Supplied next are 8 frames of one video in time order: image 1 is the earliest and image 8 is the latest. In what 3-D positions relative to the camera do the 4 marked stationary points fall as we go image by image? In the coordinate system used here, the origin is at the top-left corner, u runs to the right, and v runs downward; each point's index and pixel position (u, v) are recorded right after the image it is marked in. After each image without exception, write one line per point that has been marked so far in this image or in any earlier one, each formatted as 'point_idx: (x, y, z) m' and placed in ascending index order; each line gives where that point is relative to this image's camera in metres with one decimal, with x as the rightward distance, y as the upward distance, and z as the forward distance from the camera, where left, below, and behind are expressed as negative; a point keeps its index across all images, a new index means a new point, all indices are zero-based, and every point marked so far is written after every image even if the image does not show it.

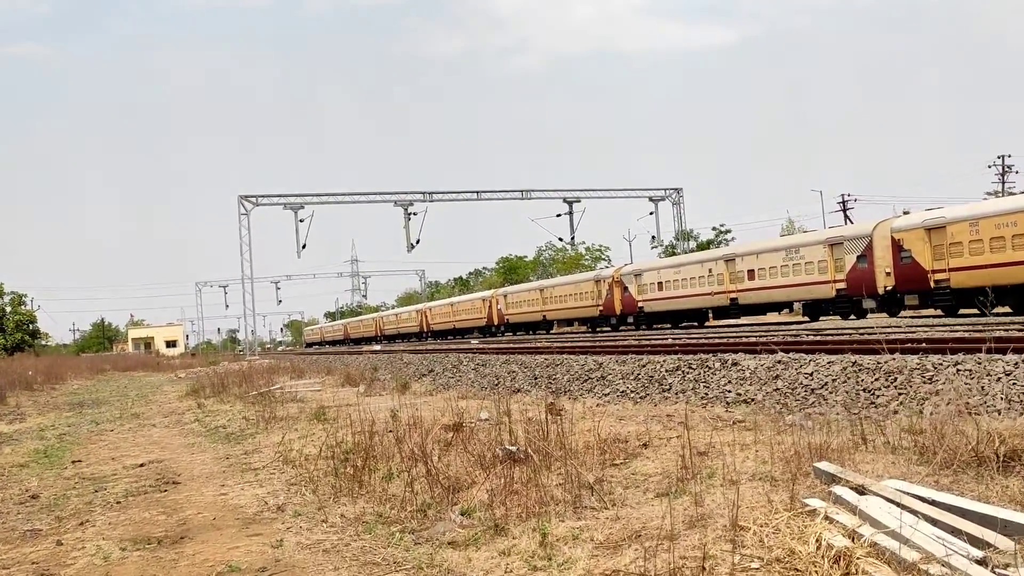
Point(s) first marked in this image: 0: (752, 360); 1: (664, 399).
0: (+3.9, -1.2, +14.1) m
1: (+2.5, -1.8, +14.3) m
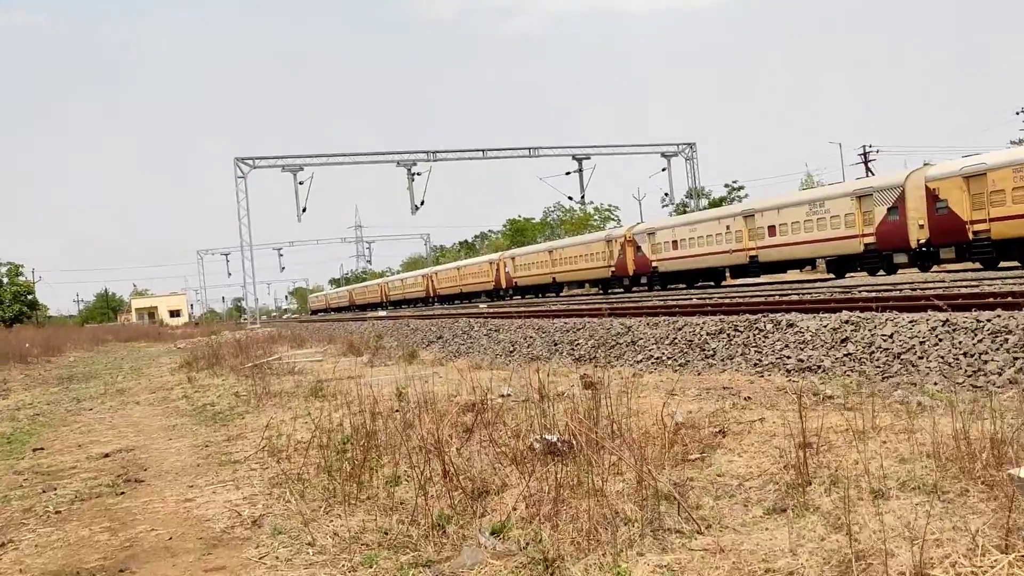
0: (+4.2, -0.5, +12.2) m
1: (+2.8, -1.2, +12.5) m
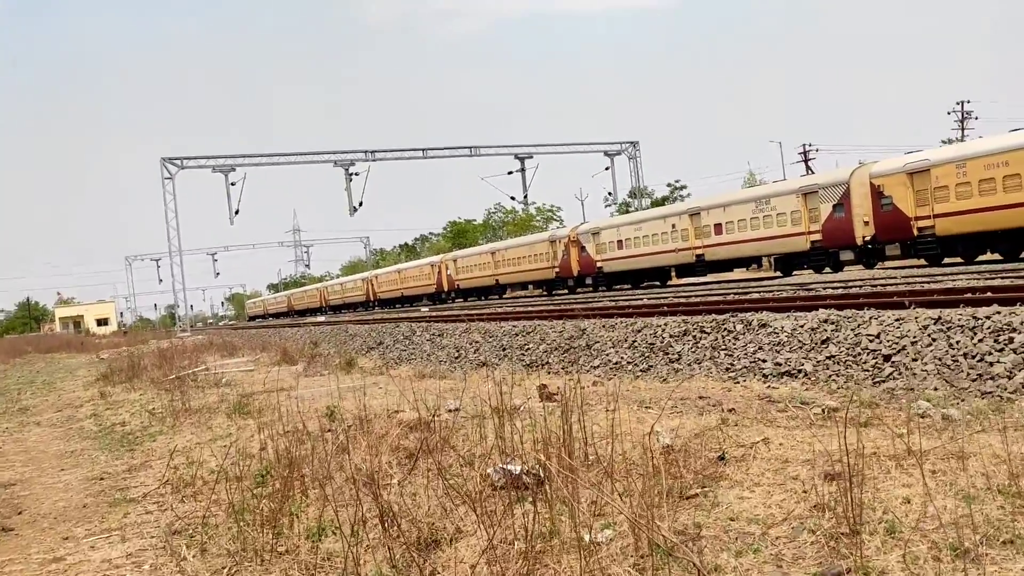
0: (+3.6, -0.4, +11.3) m
1: (+2.1, -1.1, +11.4) m
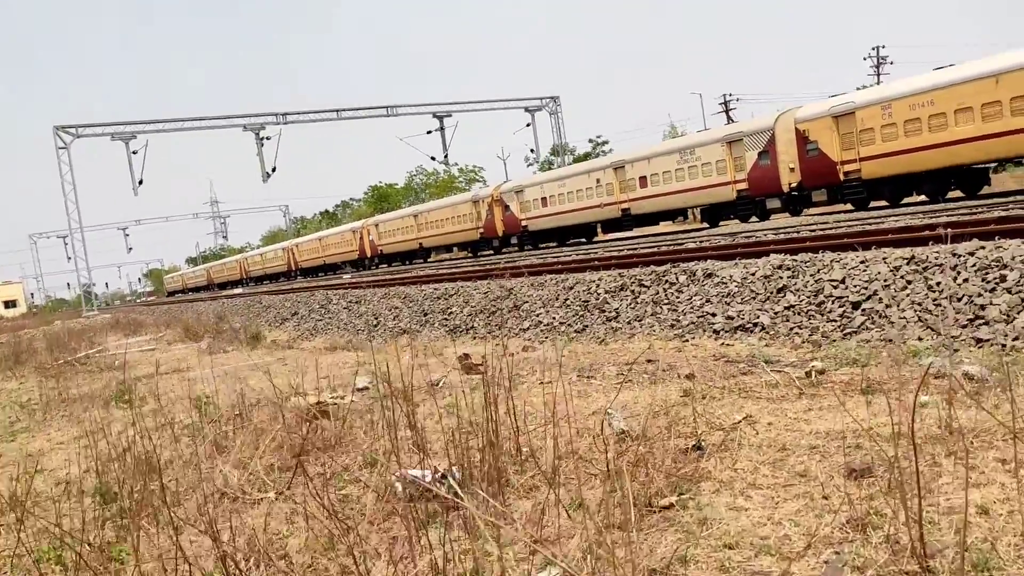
0: (+2.6, +0.2, +10.1) m
1: (+1.2, -0.5, +10.2) m
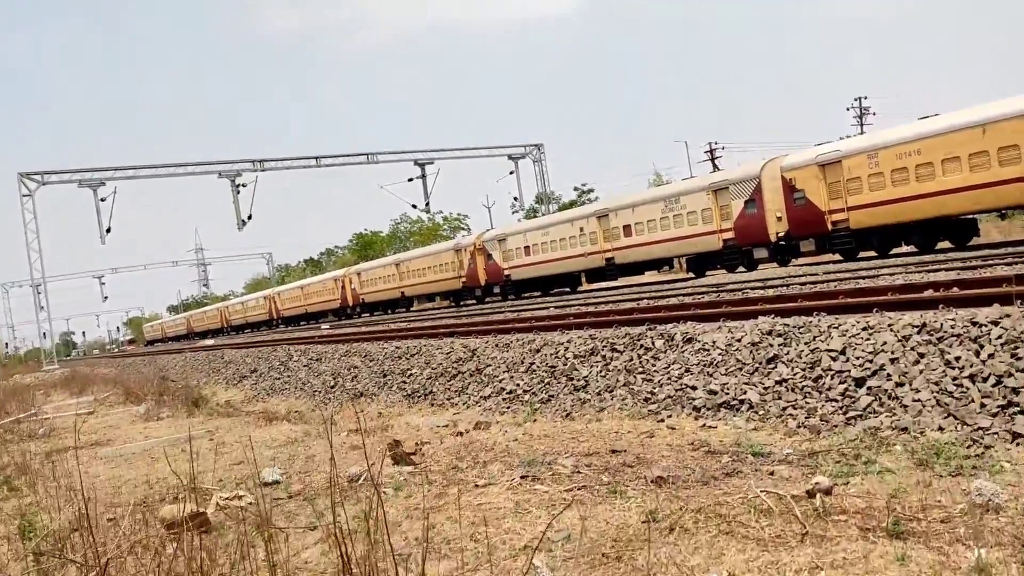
0: (+2.1, -0.5, +8.9) m
1: (+0.7, -1.2, +8.9) m
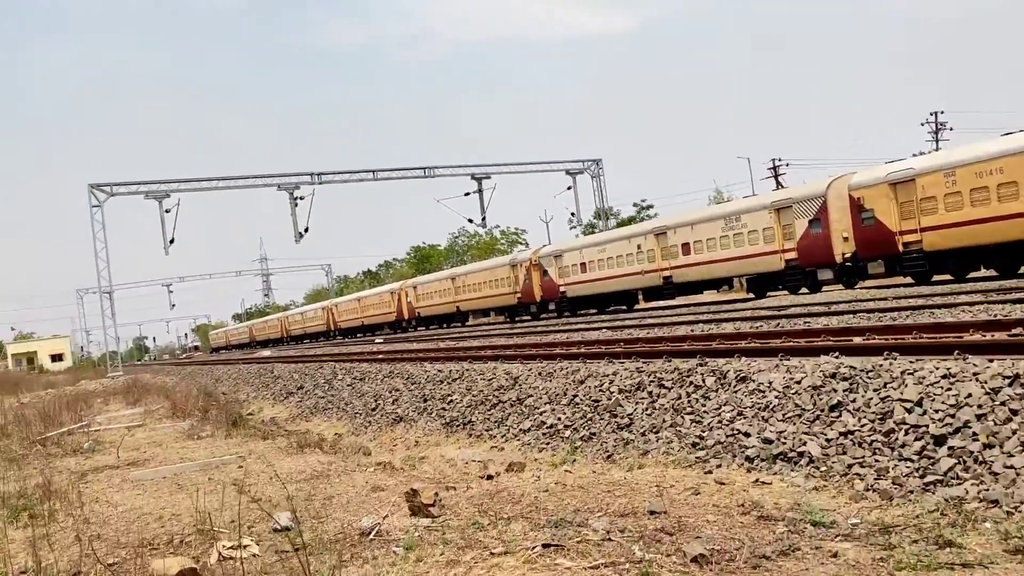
0: (+2.5, -0.8, +8.1) m
1: (+1.1, -1.5, +8.2) m
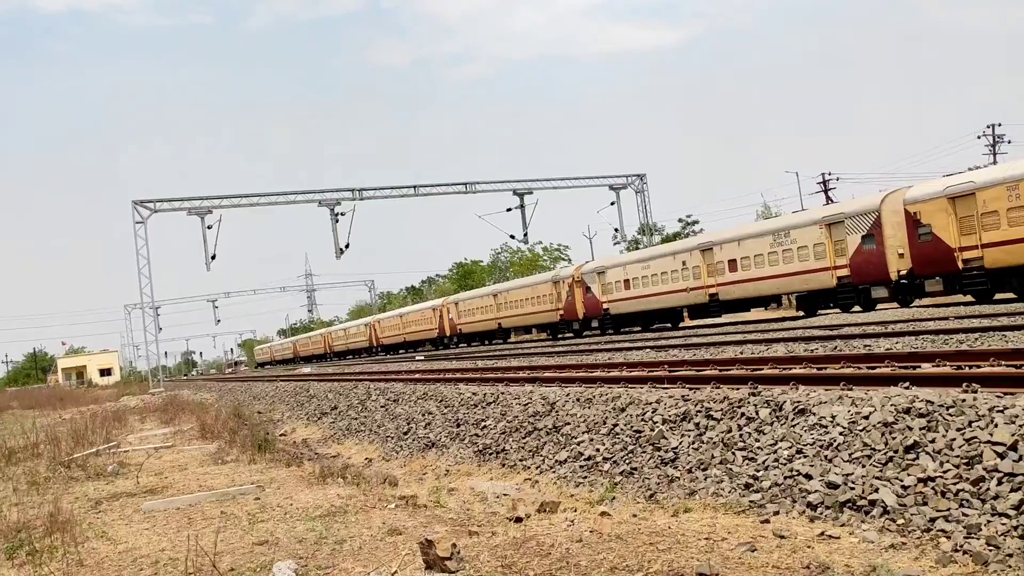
0: (+2.7, -1.0, +7.3) m
1: (+1.3, -1.7, +7.4) m
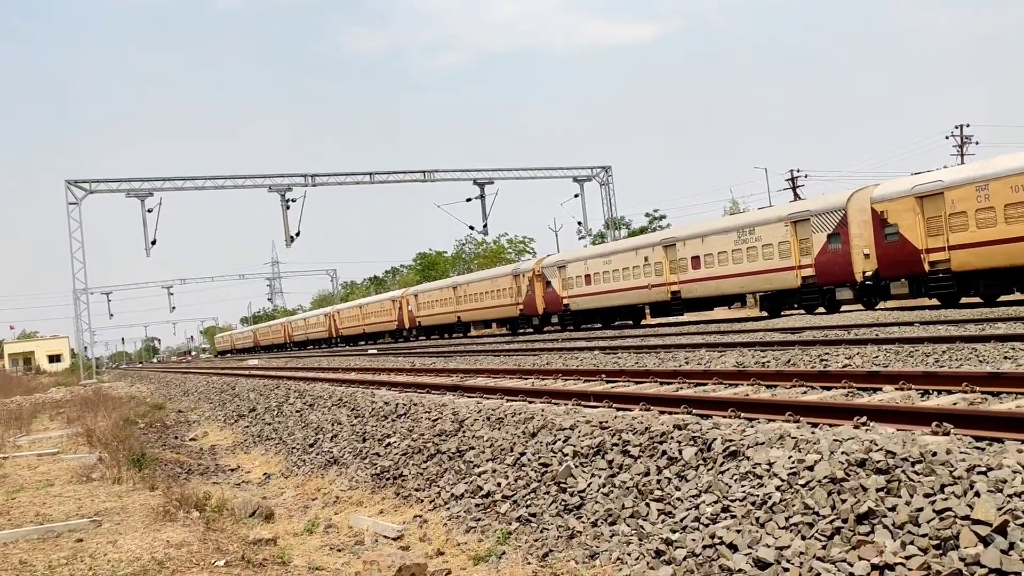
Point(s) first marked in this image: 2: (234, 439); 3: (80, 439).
0: (+1.8, -1.1, +5.8) m
1: (+0.3, -1.8, +5.9) m
2: (-5.5, -2.9, +17.1) m
3: (-8.7, -3.0, +17.4) m
